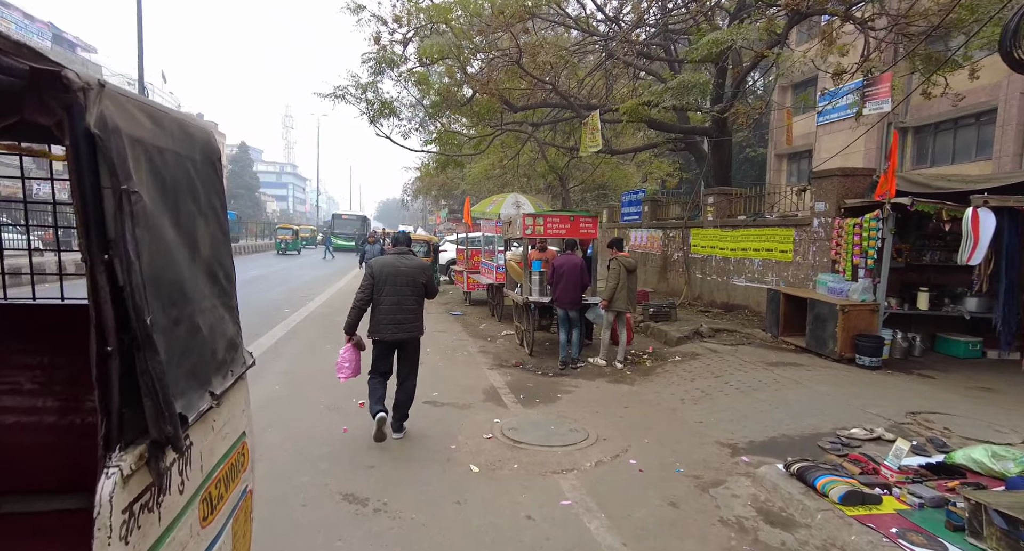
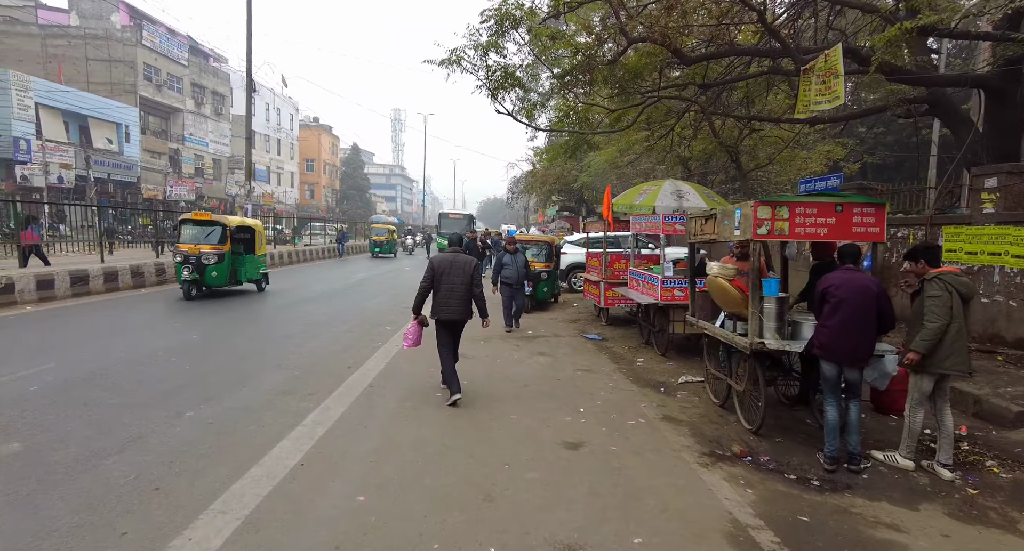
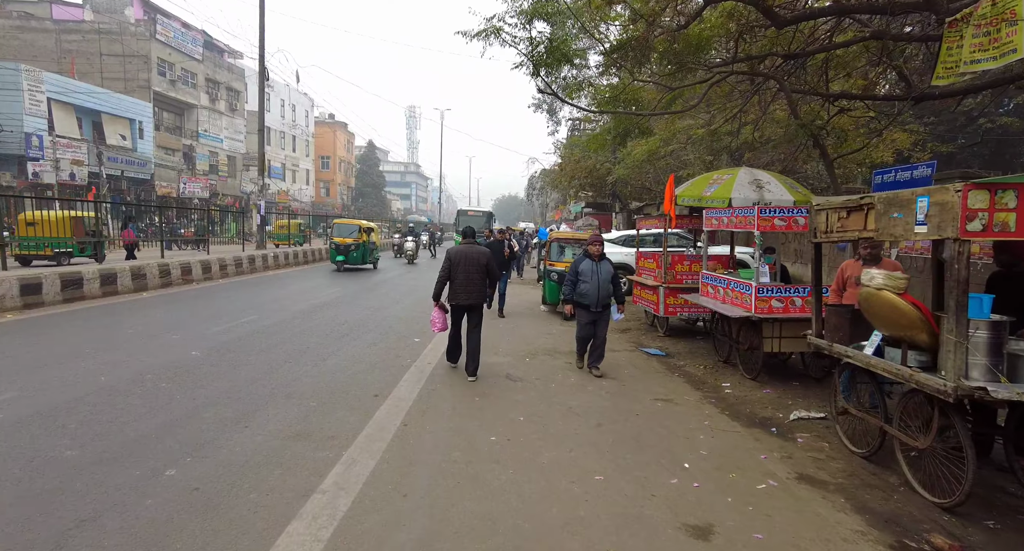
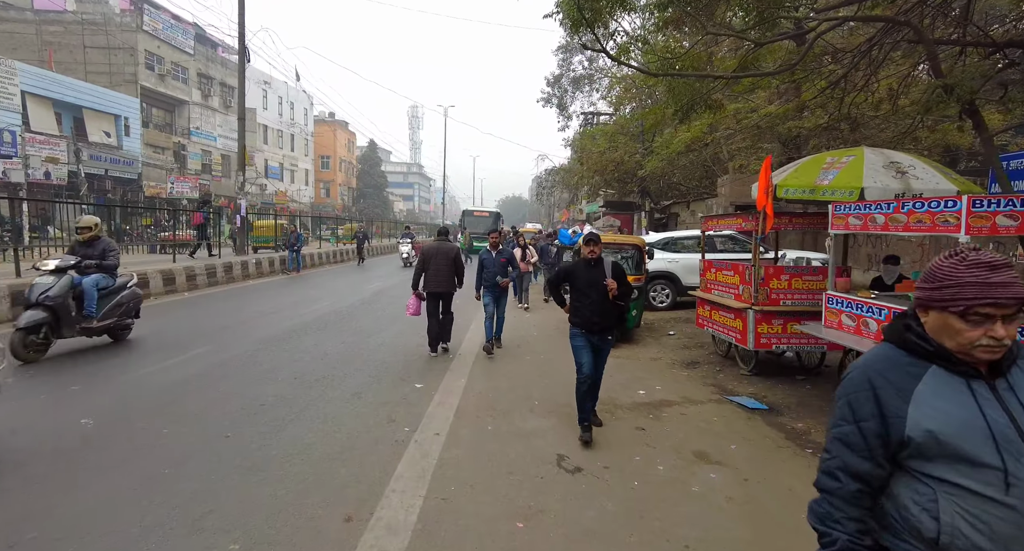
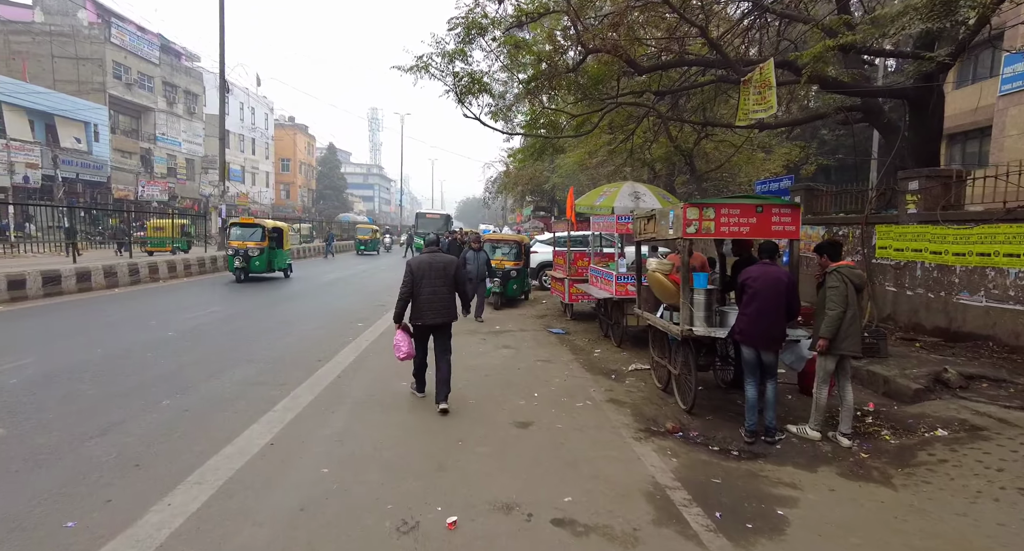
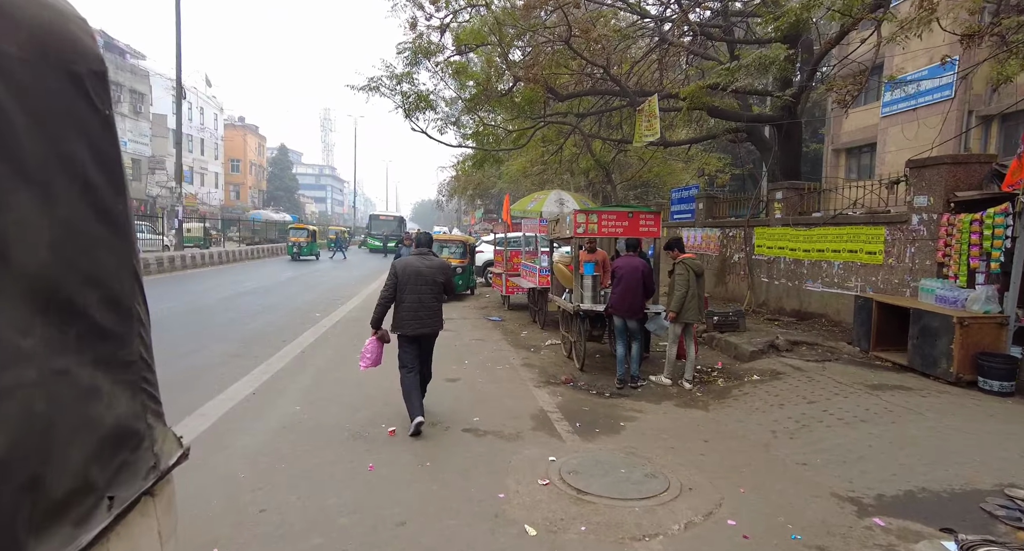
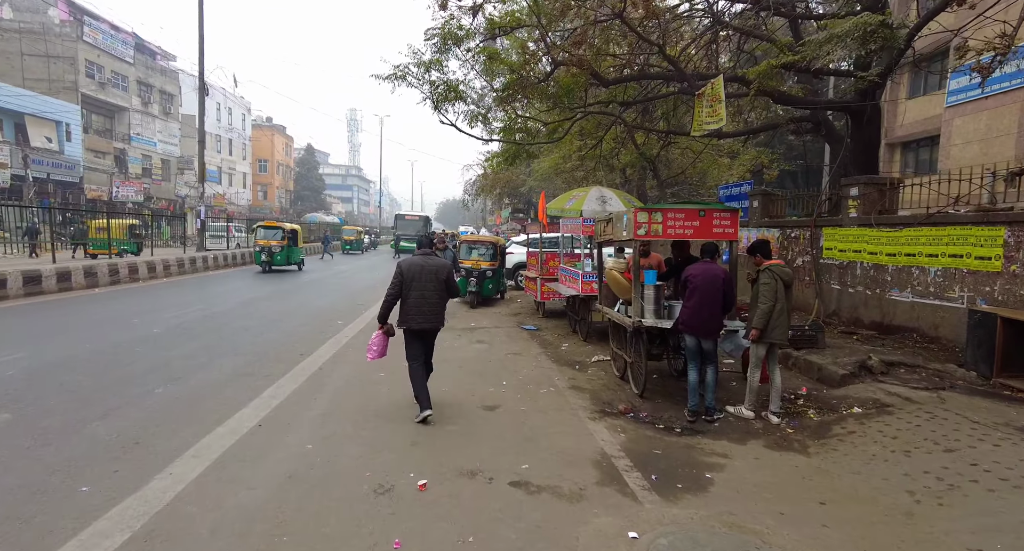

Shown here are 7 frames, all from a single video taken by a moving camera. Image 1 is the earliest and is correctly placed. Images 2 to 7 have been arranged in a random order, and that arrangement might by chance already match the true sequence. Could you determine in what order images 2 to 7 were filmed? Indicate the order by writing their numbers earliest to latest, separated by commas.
6, 7, 5, 2, 3, 4
